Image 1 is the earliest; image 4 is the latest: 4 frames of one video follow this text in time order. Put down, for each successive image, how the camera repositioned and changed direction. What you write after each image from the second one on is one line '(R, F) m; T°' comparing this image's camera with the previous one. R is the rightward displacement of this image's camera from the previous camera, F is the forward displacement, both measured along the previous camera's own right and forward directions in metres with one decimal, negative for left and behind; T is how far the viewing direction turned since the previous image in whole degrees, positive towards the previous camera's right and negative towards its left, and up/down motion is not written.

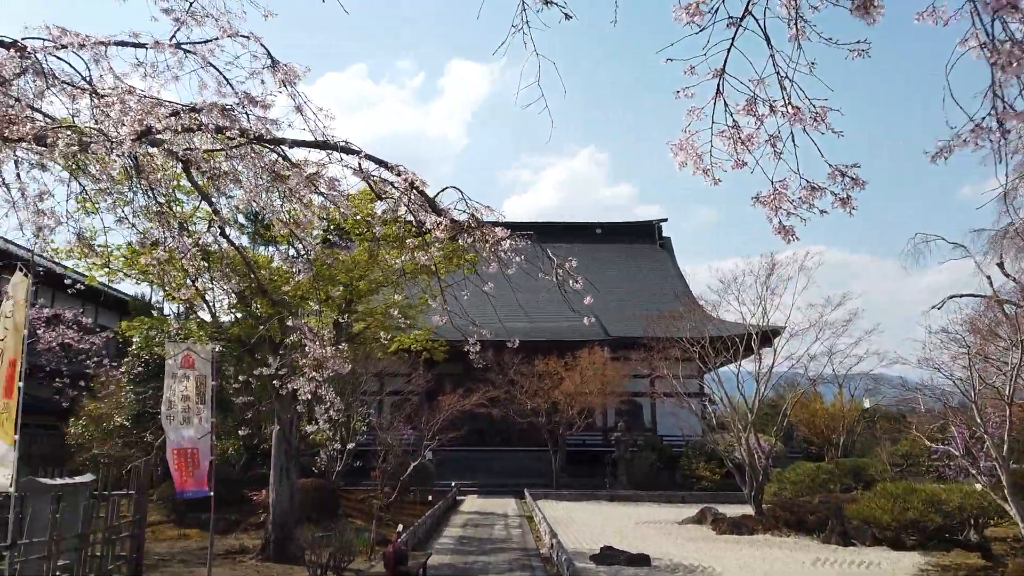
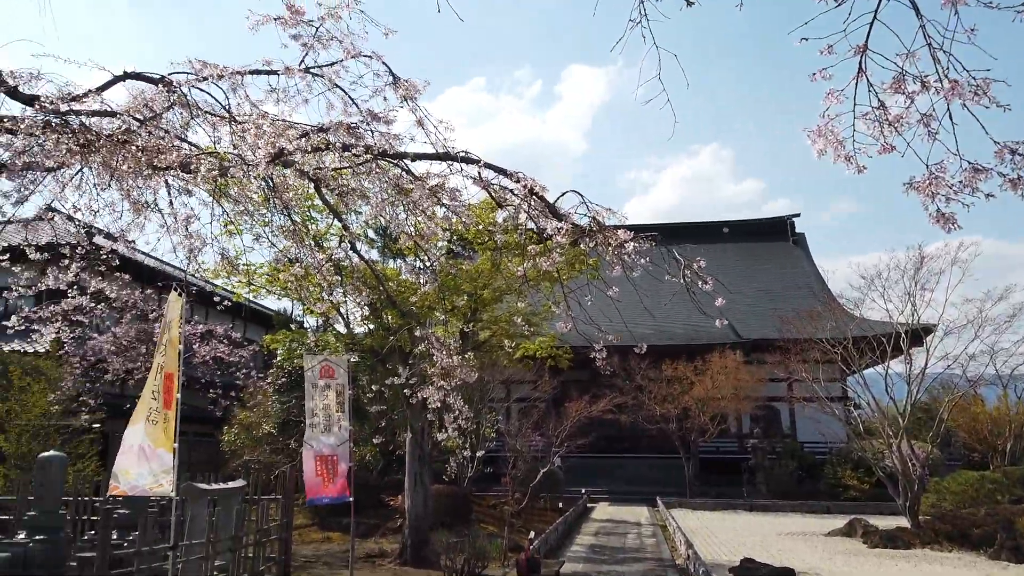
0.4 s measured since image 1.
(0.0, +0.1) m; -9°
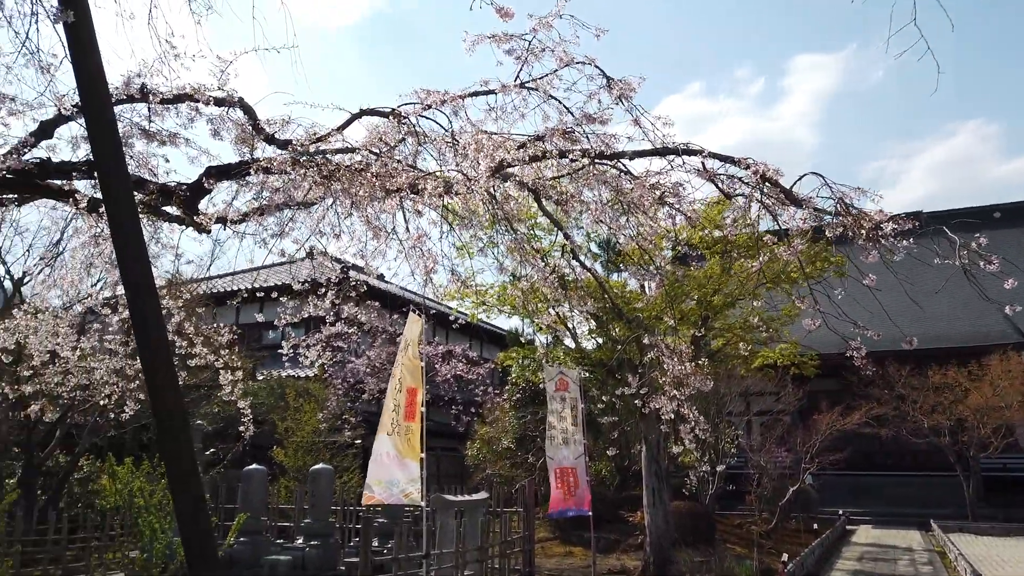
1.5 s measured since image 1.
(0.0, +0.1) m; -17°
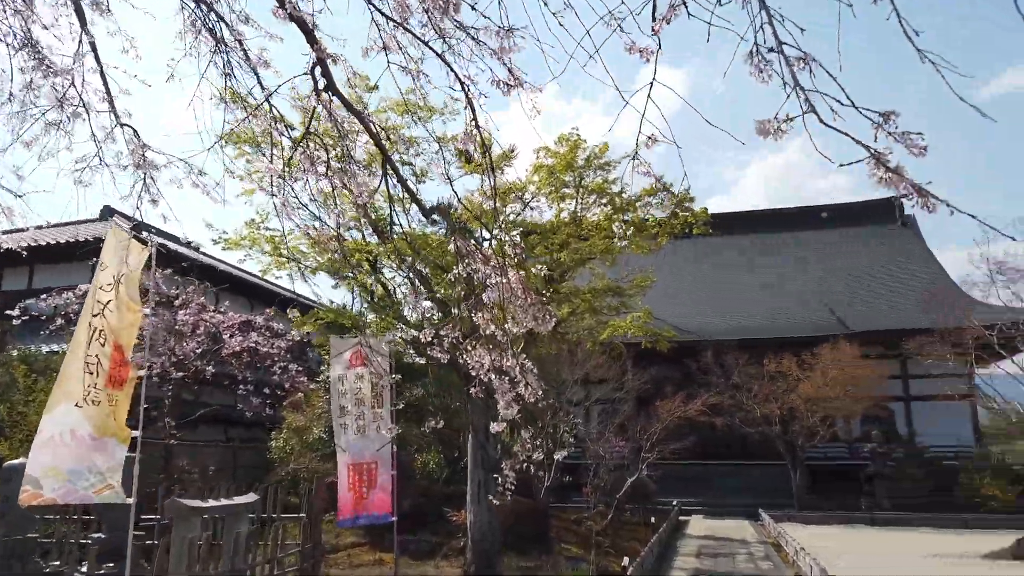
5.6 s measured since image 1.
(+0.5, +1.8) m; +12°
